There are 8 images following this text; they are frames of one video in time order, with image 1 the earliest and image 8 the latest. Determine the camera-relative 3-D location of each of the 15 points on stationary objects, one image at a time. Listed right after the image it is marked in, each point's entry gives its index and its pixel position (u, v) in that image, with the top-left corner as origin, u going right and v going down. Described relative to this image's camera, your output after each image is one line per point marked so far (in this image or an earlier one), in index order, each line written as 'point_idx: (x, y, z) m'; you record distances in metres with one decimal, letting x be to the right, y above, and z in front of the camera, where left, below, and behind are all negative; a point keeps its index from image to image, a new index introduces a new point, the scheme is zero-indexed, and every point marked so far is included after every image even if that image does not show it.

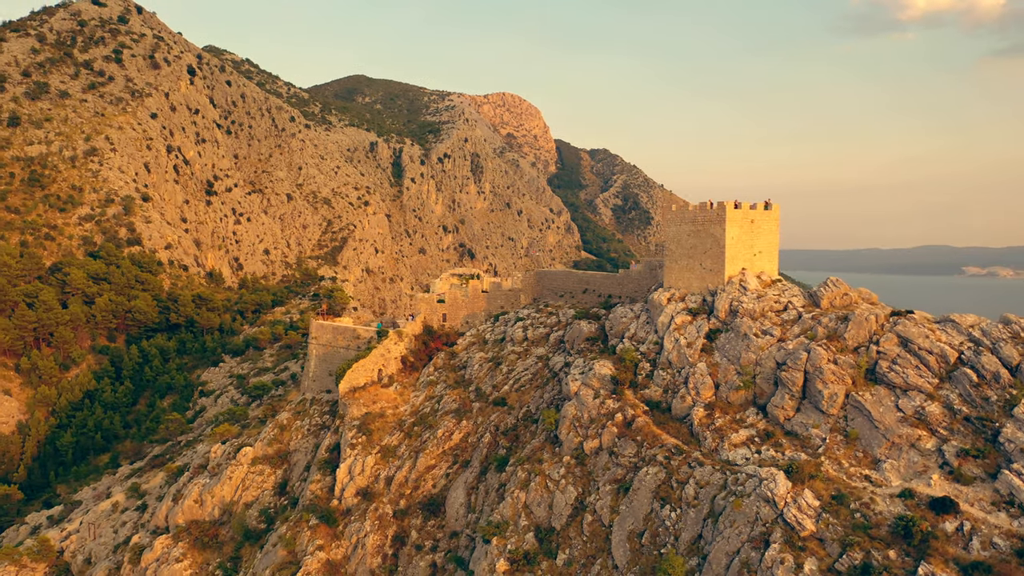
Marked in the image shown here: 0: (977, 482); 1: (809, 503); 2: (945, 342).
0: (+9.3, -3.9, +16.5) m
1: (+6.2, -4.5, +17.1) m
2: (+10.2, -1.3, +19.4) m
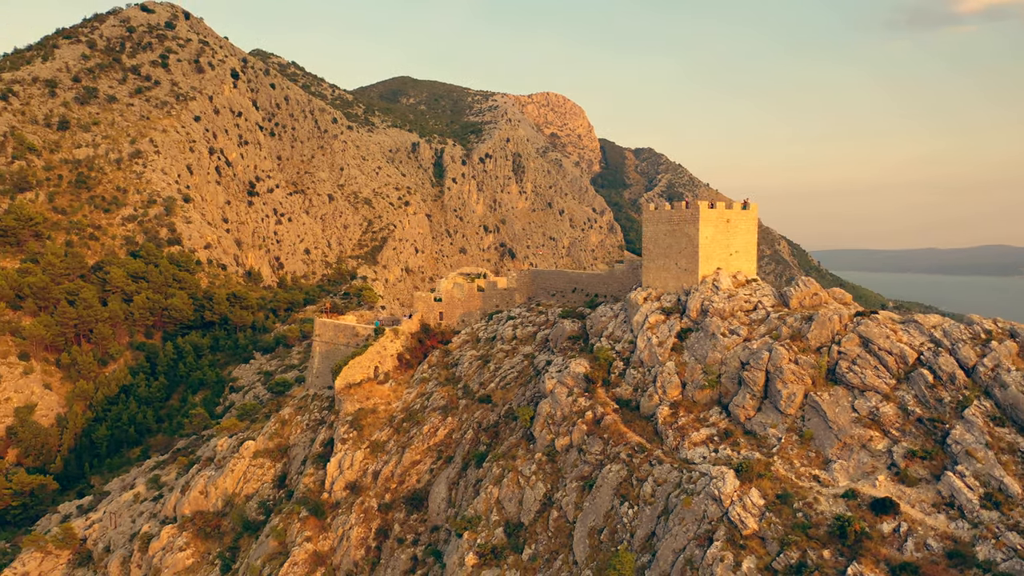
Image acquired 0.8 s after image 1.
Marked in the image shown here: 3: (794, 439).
0: (+8.2, -3.9, +16.4) m
1: (+5.1, -4.5, +17.2) m
2: (+9.2, -1.3, +19.3) m
3: (+6.5, -3.5, +18.8) m
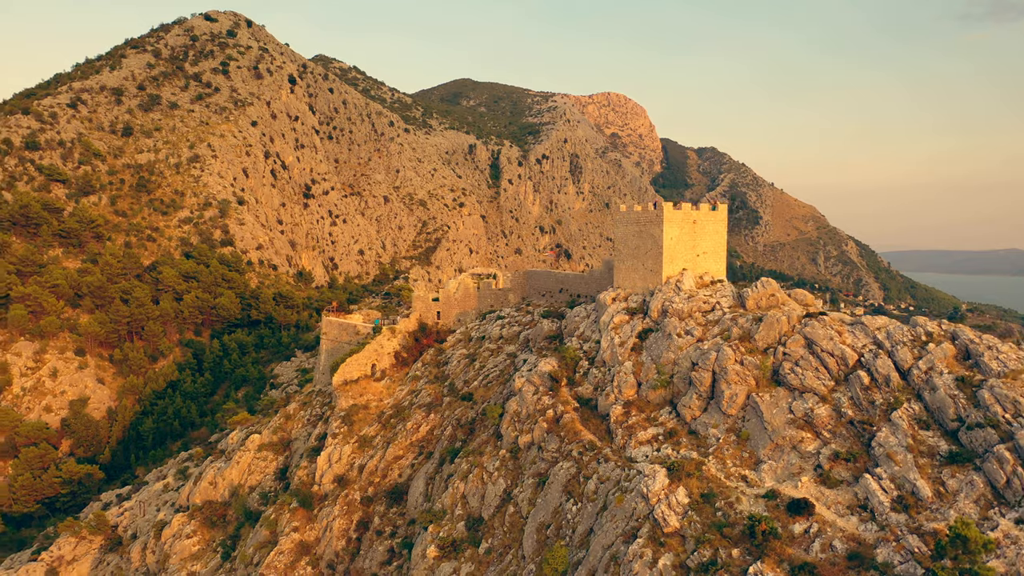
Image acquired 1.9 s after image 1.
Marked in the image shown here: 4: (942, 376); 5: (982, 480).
0: (+6.5, -3.9, +16.4) m
1: (+3.5, -4.5, +17.4) m
2: (+7.8, -1.3, +19.1) m
3: (+5.1, -3.5, +18.9) m
4: (+8.9, -1.8, +17.0) m
5: (+8.4, -3.4, +14.7) m
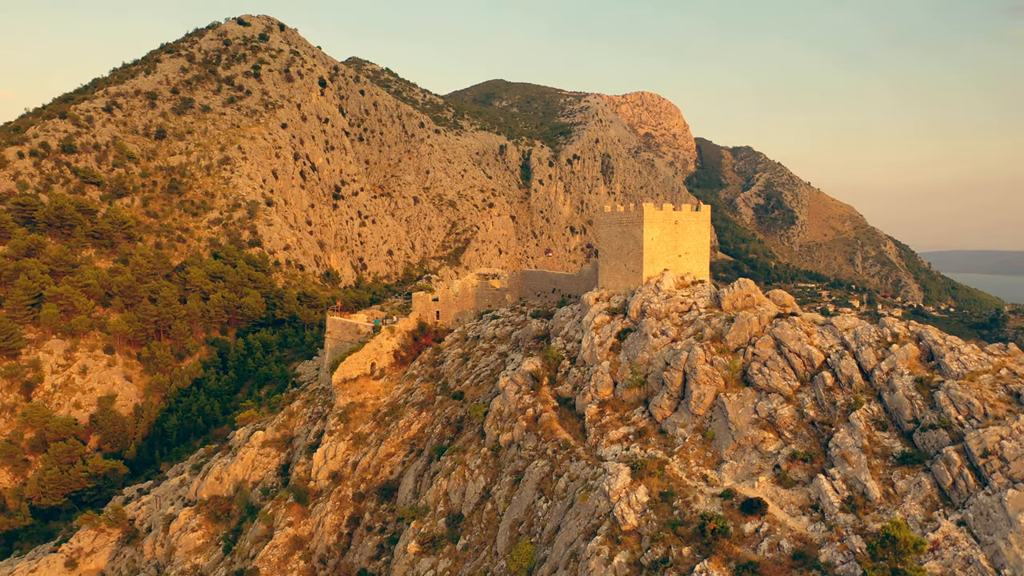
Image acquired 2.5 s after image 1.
0: (+5.7, -4.0, +16.4) m
1: (+2.7, -4.5, +17.5) m
2: (+7.1, -1.3, +19.1) m
3: (+4.3, -3.5, +19.0) m
4: (+8.0, -1.8, +16.9) m
5: (+7.4, -3.5, +14.7) m
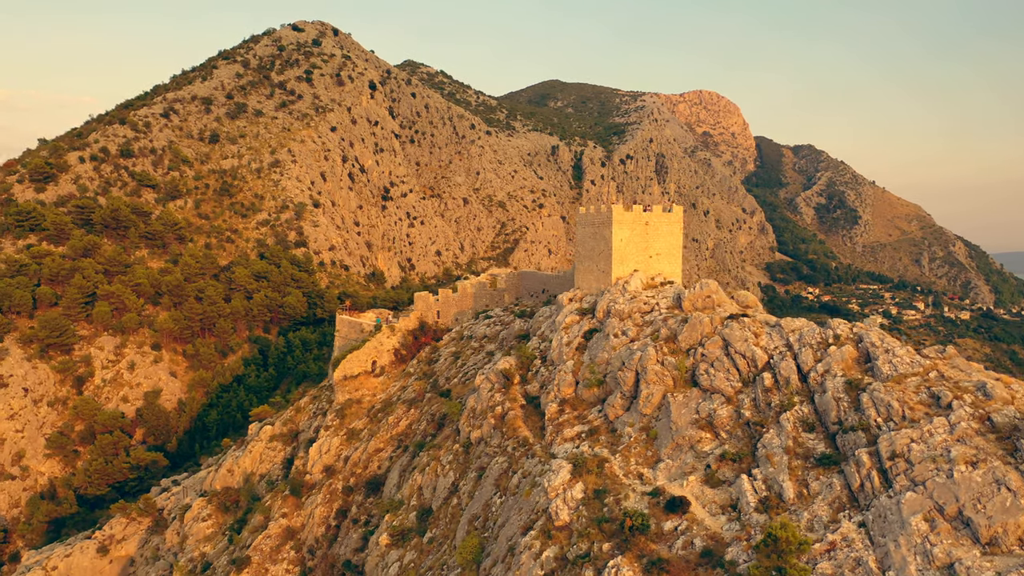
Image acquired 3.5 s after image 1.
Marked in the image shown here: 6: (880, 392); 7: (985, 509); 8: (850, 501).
0: (+4.2, -4.0, +16.5) m
1: (+1.3, -4.5, +17.9) m
2: (+5.8, -1.3, +19.1) m
3: (+3.0, -3.5, +19.2) m
4: (+6.6, -1.9, +16.9) m
5: (+5.9, -3.5, +14.7) m
6: (+7.0, -2.0, +15.7) m
7: (+7.2, -3.4, +12.5) m
8: (+5.9, -3.7, +14.3) m
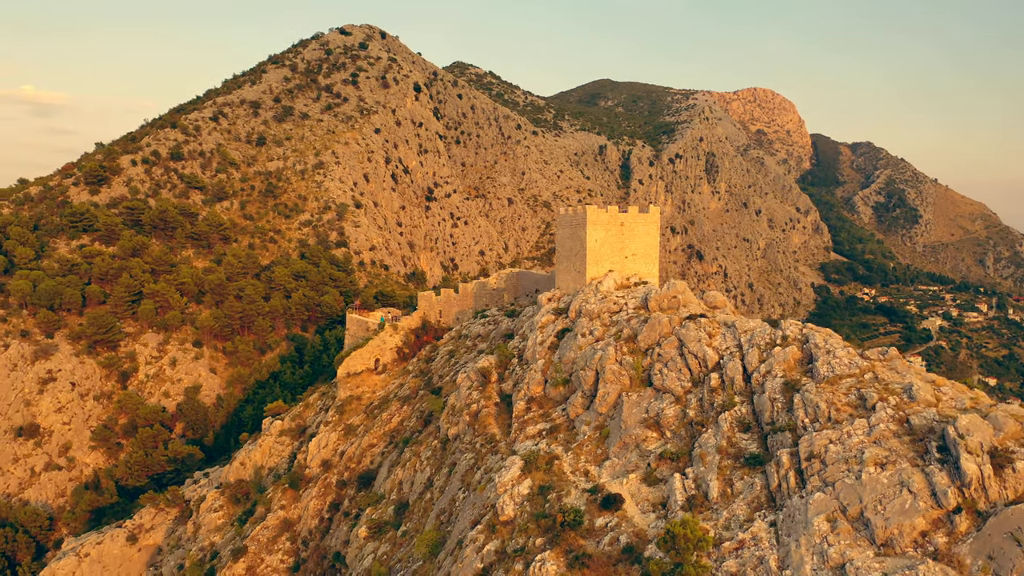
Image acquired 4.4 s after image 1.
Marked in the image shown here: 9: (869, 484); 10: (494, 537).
0: (+2.9, -4.0, +16.7) m
1: (+0.2, -4.5, +18.2) m
2: (+4.7, -1.3, +19.2) m
3: (+1.9, -3.5, +19.5) m
4: (+5.4, -1.9, +16.9) m
5: (+4.5, -3.5, +14.7) m
6: (+5.7, -2.0, +15.7) m
7: (+5.7, -3.4, +12.5) m
8: (+4.5, -3.7, +14.3) m
9: (+5.6, -3.1, +13.0) m
10: (-0.4, -5.3, +17.5) m
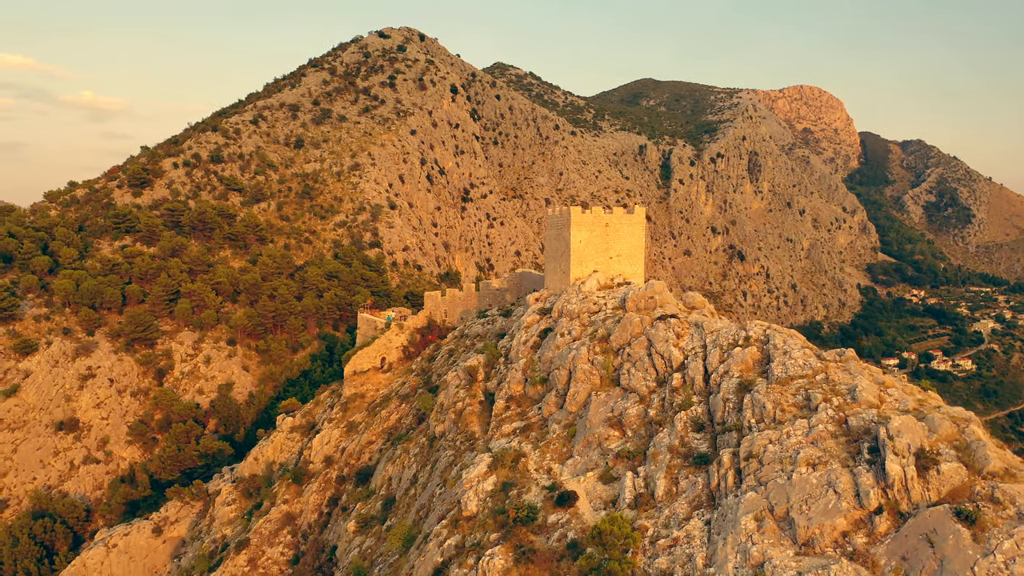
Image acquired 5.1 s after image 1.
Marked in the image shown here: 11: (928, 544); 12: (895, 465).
0: (+2.0, -4.0, +16.9) m
1: (-0.6, -4.5, +18.6) m
2: (+4.0, -1.4, +19.3) m
3: (+1.2, -3.5, +19.7) m
4: (+4.5, -1.9, +17.0) m
5: (+3.5, -3.5, +14.9) m
6: (+4.8, -2.0, +15.7) m
7: (+4.5, -3.4, +12.5) m
8: (+3.5, -3.7, +14.5) m
9: (+4.5, -3.1, +13.0) m
10: (-1.3, -5.3, +17.9) m
11: (+5.7, -3.5, +11.3) m
12: (+5.8, -2.7, +12.4) m
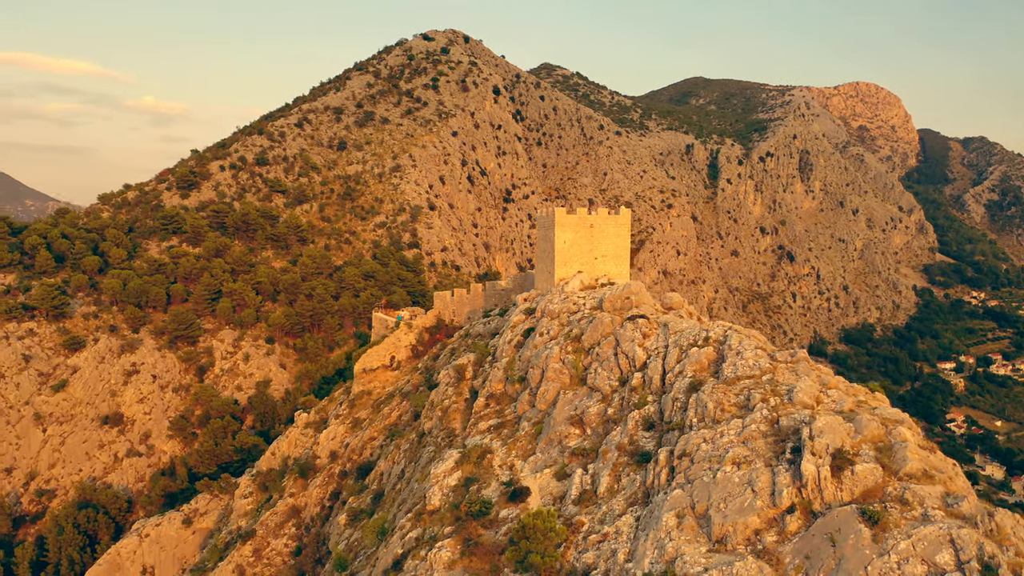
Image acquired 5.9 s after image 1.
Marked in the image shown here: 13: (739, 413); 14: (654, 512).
0: (+1.1, -4.0, +17.2) m
1: (-1.5, -4.5, +19.0) m
2: (+3.2, -1.4, +19.4) m
3: (+0.4, -3.5, +20.0) m
4: (+3.6, -1.9, +17.1) m
5: (+2.4, -3.5, +15.1) m
6: (+3.7, -2.0, +15.8) m
7: (+3.3, -3.4, +12.7) m
8: (+2.3, -3.7, +14.7) m
9: (+3.3, -3.1, +13.2) m
10: (-2.1, -5.3, +18.4) m
11: (+4.4, -3.5, +11.4) m
12: (+4.5, -2.7, +12.4) m
13: (+4.1, -2.3, +14.9) m
14: (+2.4, -3.7, +13.6) m
